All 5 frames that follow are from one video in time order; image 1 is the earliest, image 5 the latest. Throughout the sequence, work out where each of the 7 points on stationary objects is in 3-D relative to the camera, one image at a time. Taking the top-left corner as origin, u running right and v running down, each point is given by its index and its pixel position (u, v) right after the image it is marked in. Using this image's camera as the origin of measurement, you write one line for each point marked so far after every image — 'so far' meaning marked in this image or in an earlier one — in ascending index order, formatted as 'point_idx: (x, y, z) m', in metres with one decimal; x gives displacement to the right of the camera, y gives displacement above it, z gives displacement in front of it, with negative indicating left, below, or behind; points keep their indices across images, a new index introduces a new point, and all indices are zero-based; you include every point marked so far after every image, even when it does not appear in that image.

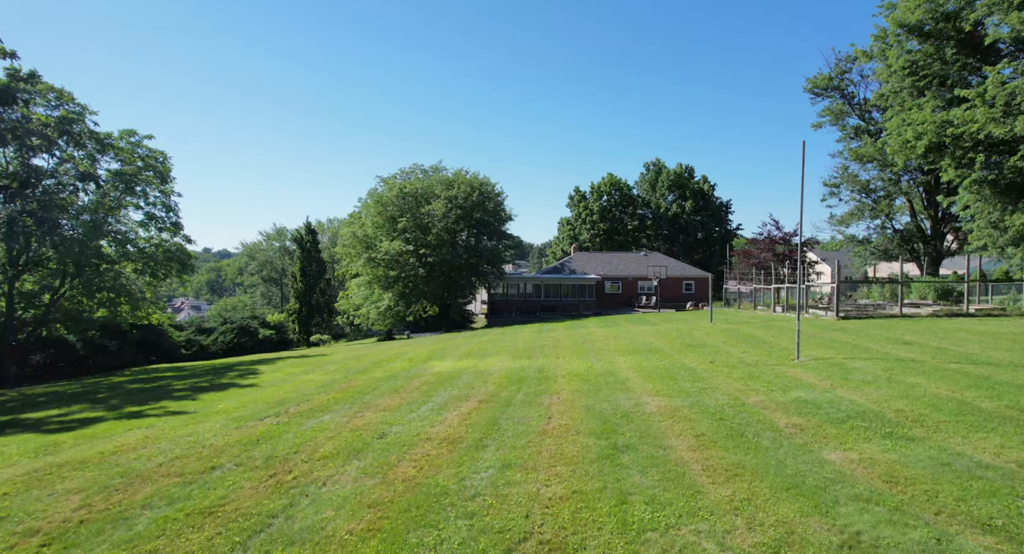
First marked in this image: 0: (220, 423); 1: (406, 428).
0: (-4.6, -2.3, +9.5) m
1: (-1.5, -2.1, +8.5) m
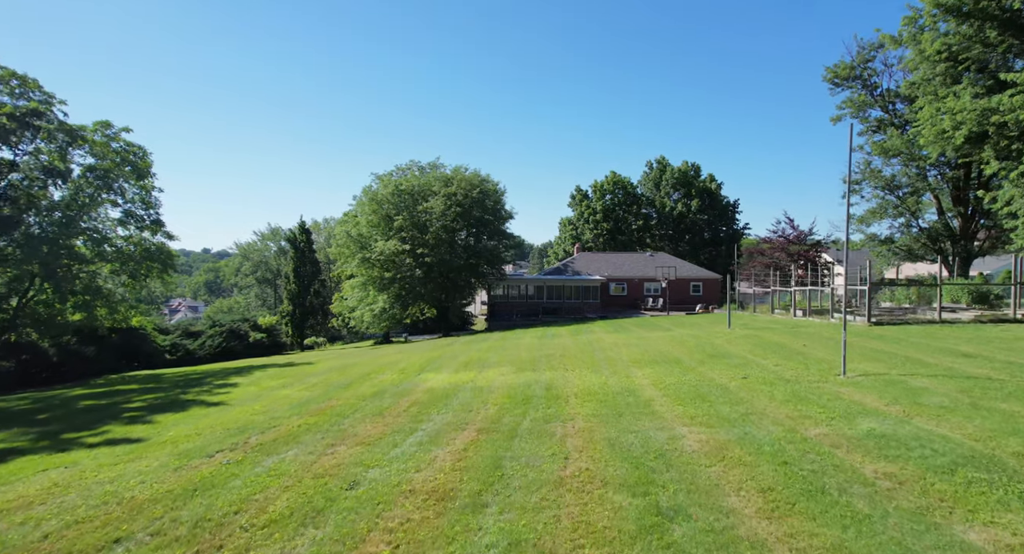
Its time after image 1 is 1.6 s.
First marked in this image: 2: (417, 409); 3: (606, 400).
0: (-4.5, -2.3, +7.7) m
1: (-1.4, -2.2, +6.7) m
2: (-1.7, -2.4, +10.8) m
3: (+1.7, -2.2, +10.7) m
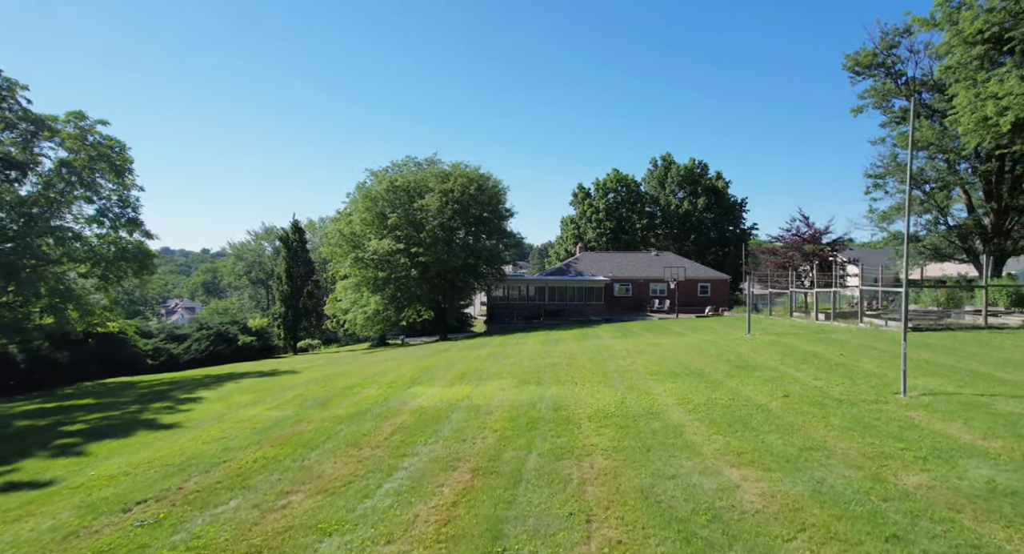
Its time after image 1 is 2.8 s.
0: (-4.5, -2.3, +5.9) m
1: (-1.4, -2.2, +5.0) m
2: (-1.7, -2.4, +9.0) m
3: (+1.7, -2.2, +8.9) m
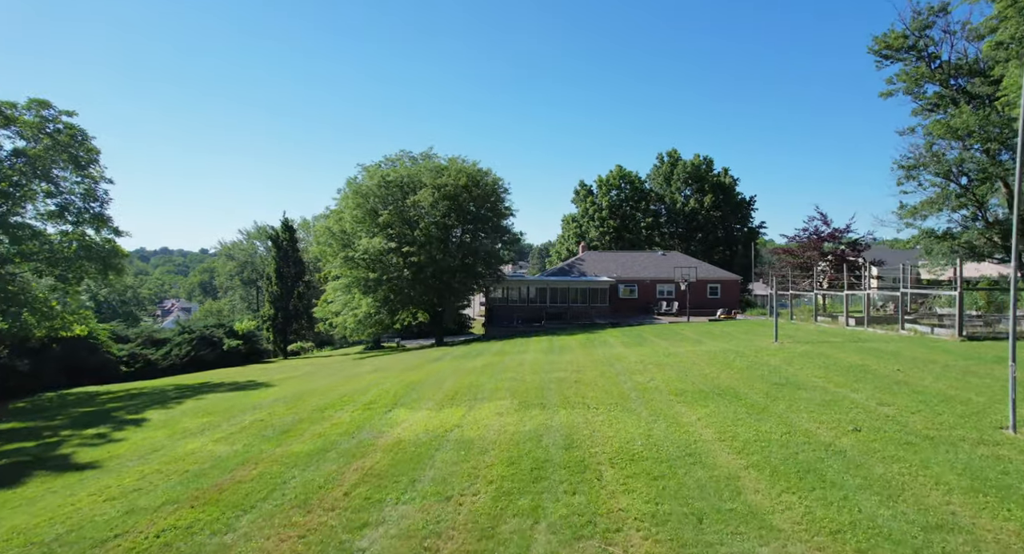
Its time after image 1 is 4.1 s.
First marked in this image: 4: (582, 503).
0: (-4.5, -2.4, +3.8) m
1: (-1.4, -2.2, +2.8) m
2: (-1.7, -2.4, +6.8) m
3: (+1.7, -2.2, +6.7) m
4: (+0.7, -2.3, +6.1) m
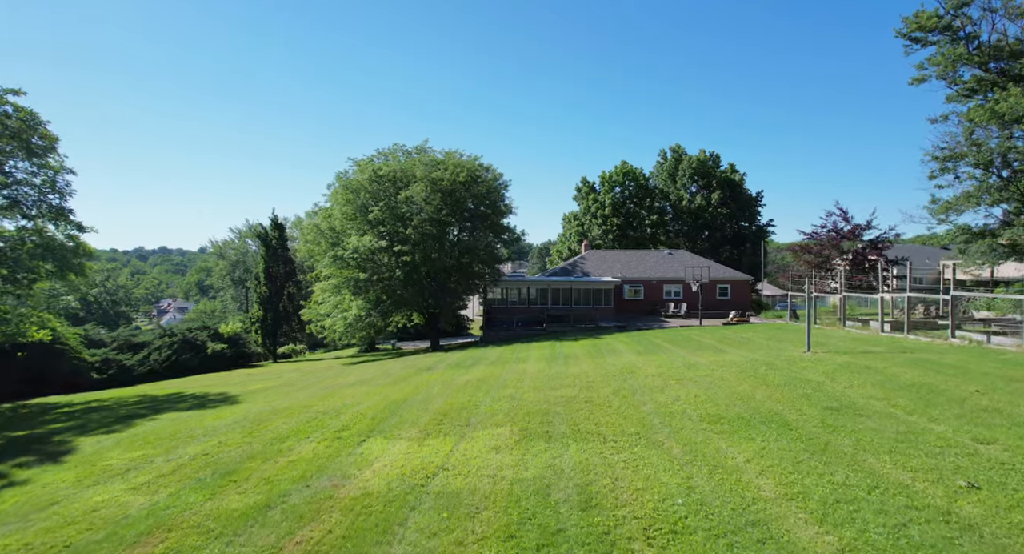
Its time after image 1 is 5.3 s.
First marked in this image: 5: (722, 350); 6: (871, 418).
0: (-4.5, -2.4, +1.7) m
1: (-1.4, -2.3, +0.7) m
2: (-1.7, -2.5, +4.8) m
3: (+1.7, -2.3, +4.7) m
4: (+0.7, -2.3, +4.1) m
5: (+6.4, -2.2, +18.5) m
6: (+5.6, -2.2, +9.4) m
